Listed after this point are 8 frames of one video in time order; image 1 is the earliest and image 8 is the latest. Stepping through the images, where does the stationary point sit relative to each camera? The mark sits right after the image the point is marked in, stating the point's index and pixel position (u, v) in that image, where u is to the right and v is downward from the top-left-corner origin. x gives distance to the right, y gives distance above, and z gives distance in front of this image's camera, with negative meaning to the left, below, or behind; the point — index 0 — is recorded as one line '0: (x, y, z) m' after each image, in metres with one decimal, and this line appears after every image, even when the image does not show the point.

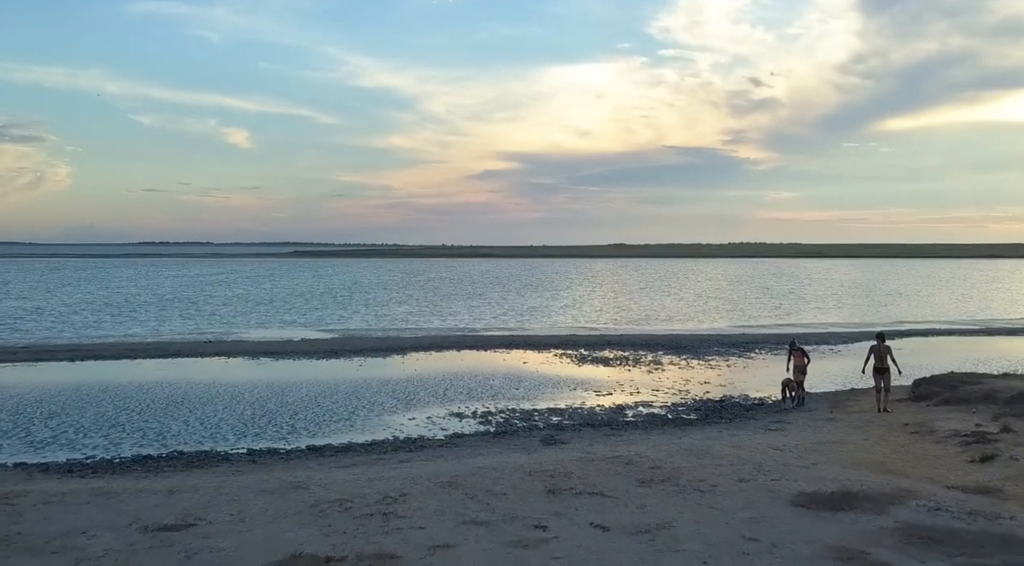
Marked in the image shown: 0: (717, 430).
0: (+4.3, -3.1, +17.9) m
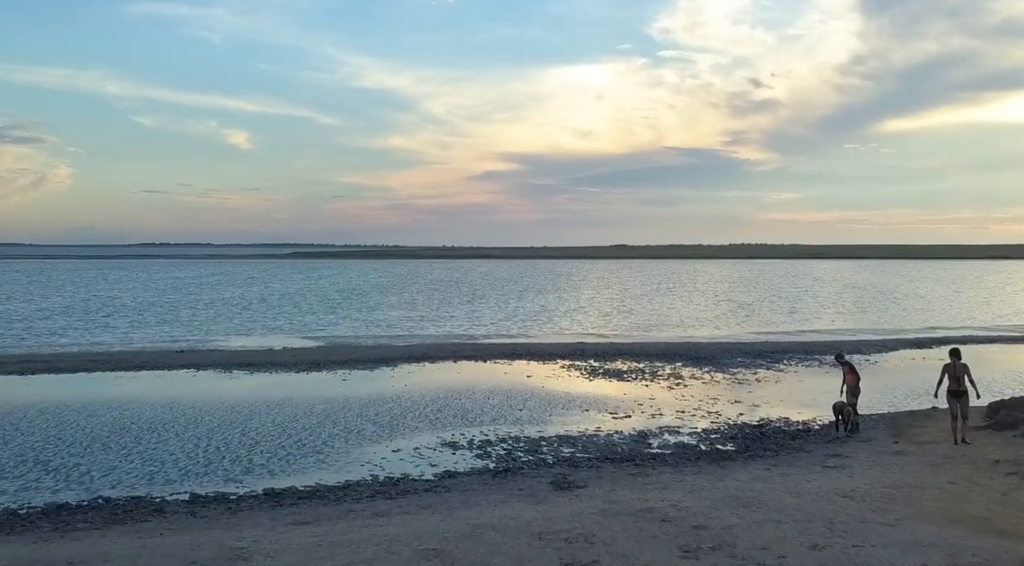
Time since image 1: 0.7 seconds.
0: (+4.4, -3.2, +14.8) m
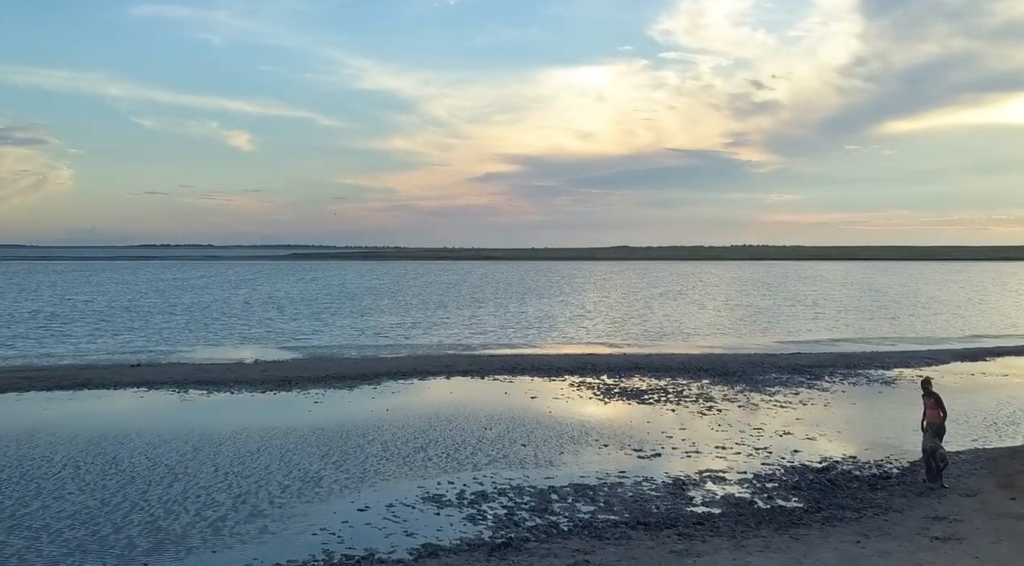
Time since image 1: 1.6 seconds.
0: (+4.4, -3.3, +10.9) m
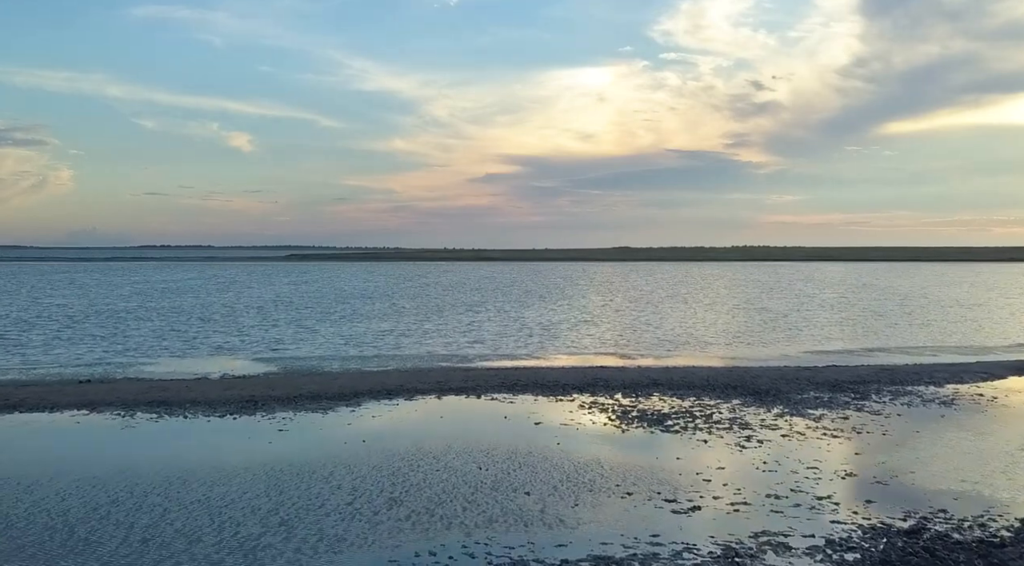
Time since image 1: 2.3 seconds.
0: (+4.4, -3.5, +7.6) m
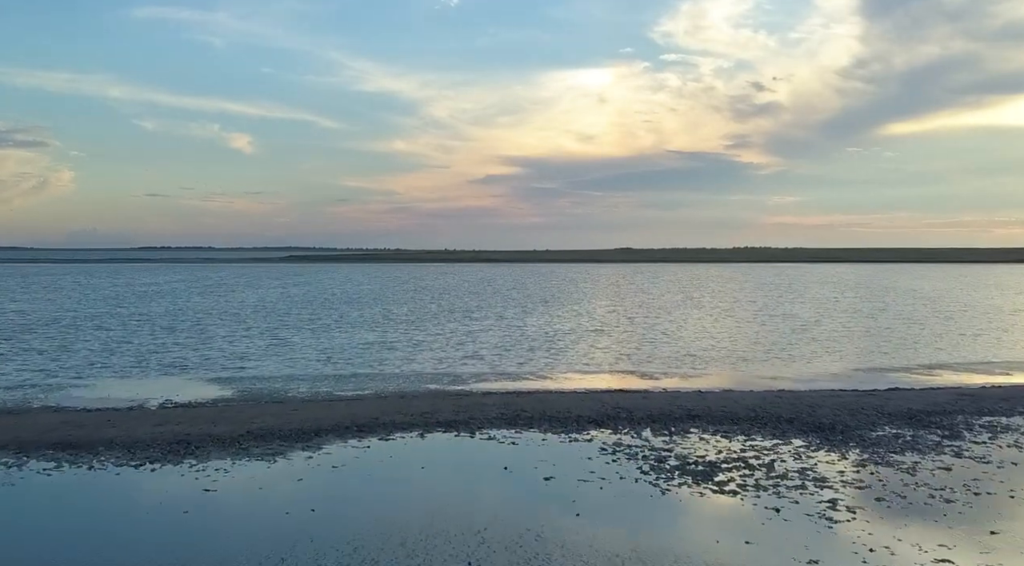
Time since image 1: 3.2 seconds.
0: (+4.4, -3.6, +3.0) m
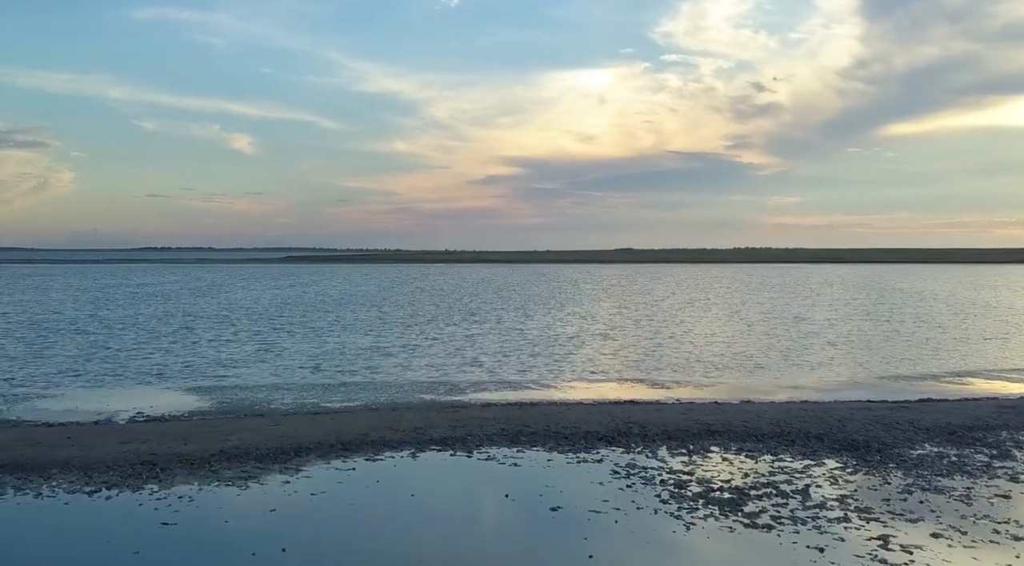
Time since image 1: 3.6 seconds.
0: (+4.5, -3.7, +1.3) m
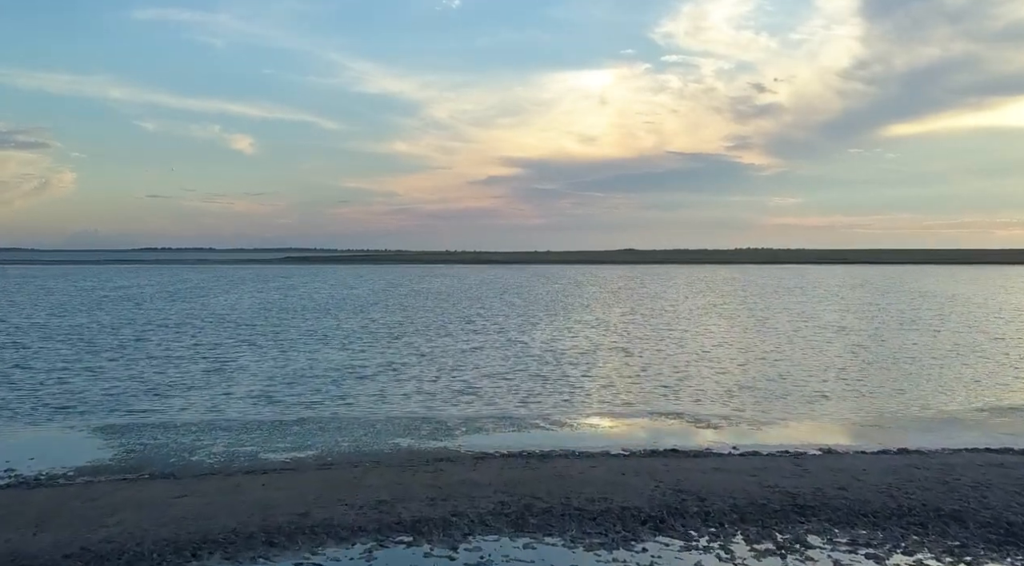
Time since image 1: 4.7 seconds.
0: (+4.5, -3.9, -4.1) m
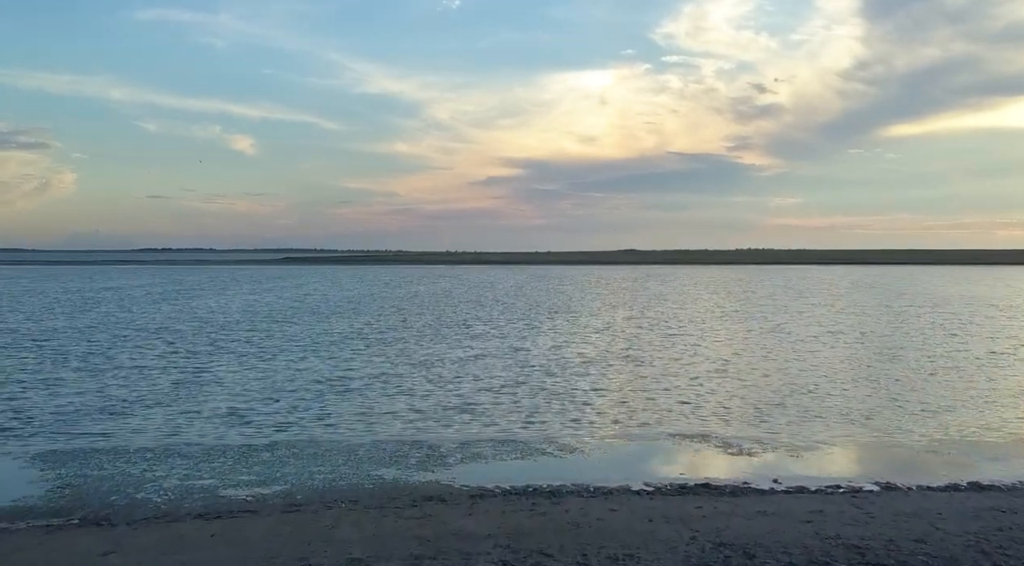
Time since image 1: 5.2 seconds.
0: (+4.6, -3.9, -6.5) m
